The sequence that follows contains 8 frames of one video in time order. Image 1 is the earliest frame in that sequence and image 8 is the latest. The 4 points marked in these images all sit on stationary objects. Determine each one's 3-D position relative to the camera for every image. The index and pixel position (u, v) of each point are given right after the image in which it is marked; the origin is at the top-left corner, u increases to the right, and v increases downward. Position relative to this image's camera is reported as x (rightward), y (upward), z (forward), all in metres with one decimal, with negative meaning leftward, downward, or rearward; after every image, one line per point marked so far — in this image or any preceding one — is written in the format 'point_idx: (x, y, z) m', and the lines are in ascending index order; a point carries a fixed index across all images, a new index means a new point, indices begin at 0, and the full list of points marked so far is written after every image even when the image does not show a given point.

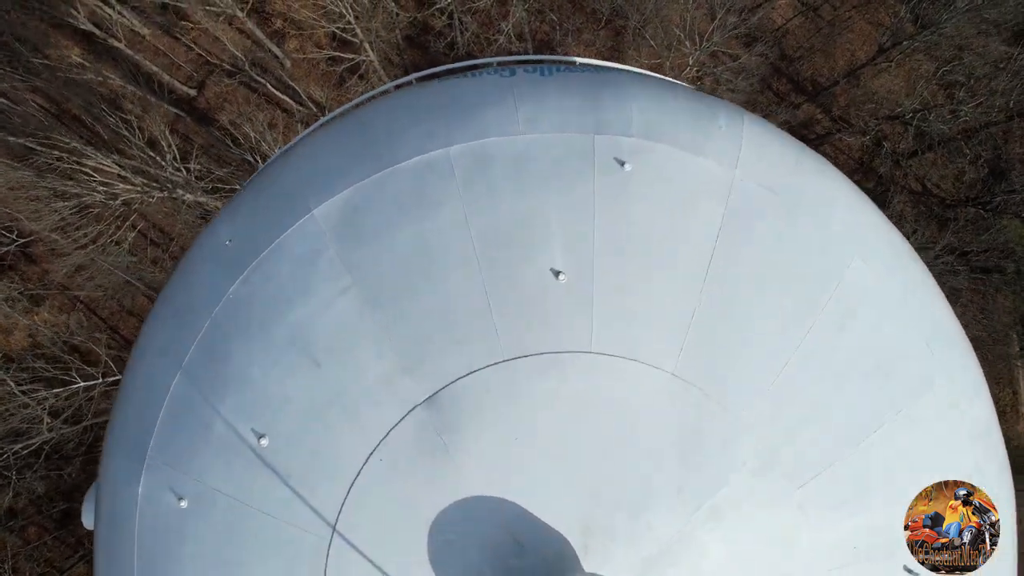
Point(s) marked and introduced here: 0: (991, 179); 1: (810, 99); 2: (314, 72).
0: (+14.2, +3.2, +14.1) m
1: (+9.3, +5.9, +14.5) m
2: (-5.9, +6.5, +14.2) m
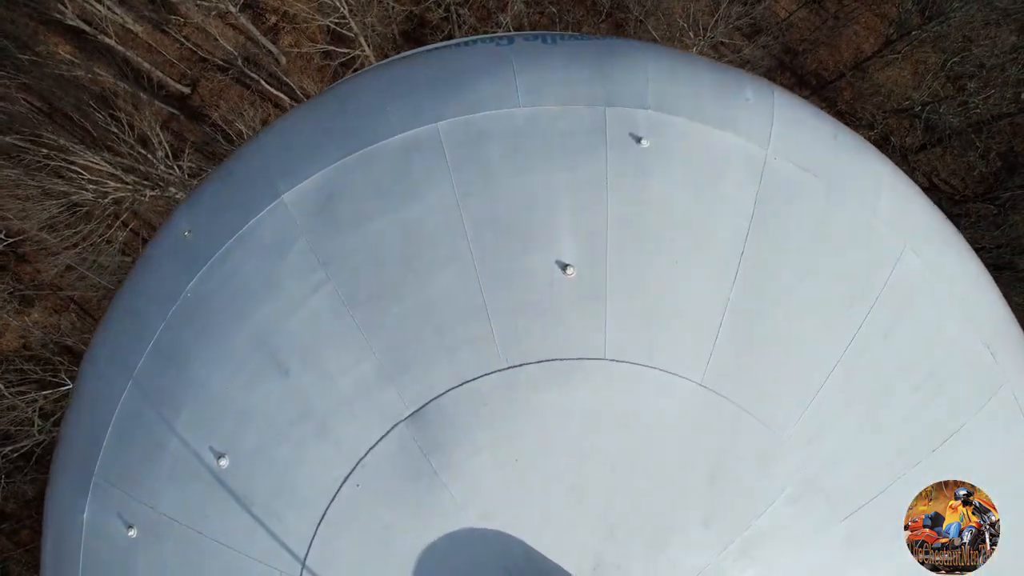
0: (+14.1, +3.3, +13.9) m
1: (+9.3, +6.0, +14.3) m
2: (-5.9, +6.5, +13.9) m
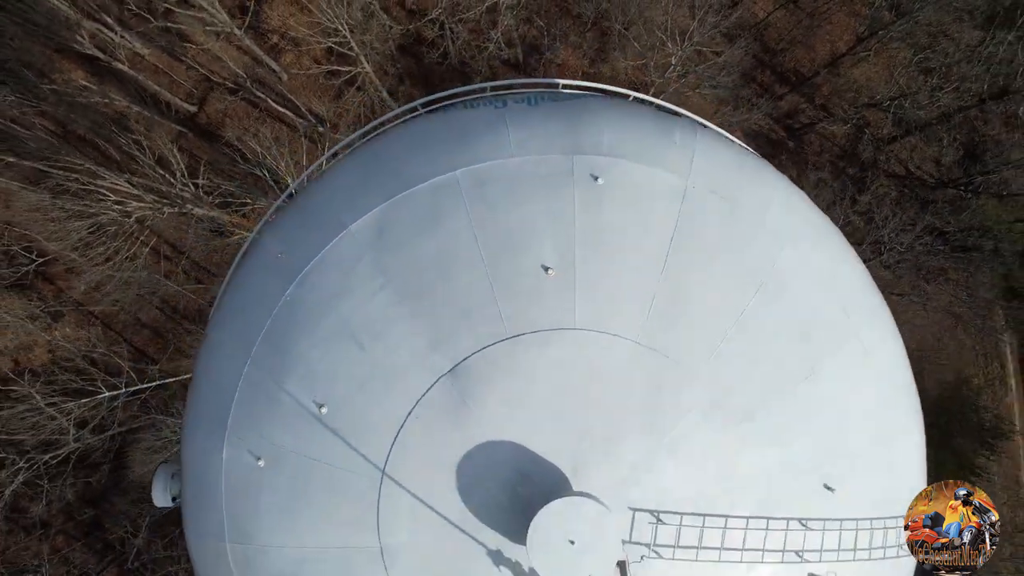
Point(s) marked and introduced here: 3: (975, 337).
0: (+14.0, +3.9, +14.6) m
1: (+9.1, +6.4, +15.0) m
2: (-6.2, +6.3, +14.6) m
3: (+14.1, -1.5, +14.3) m
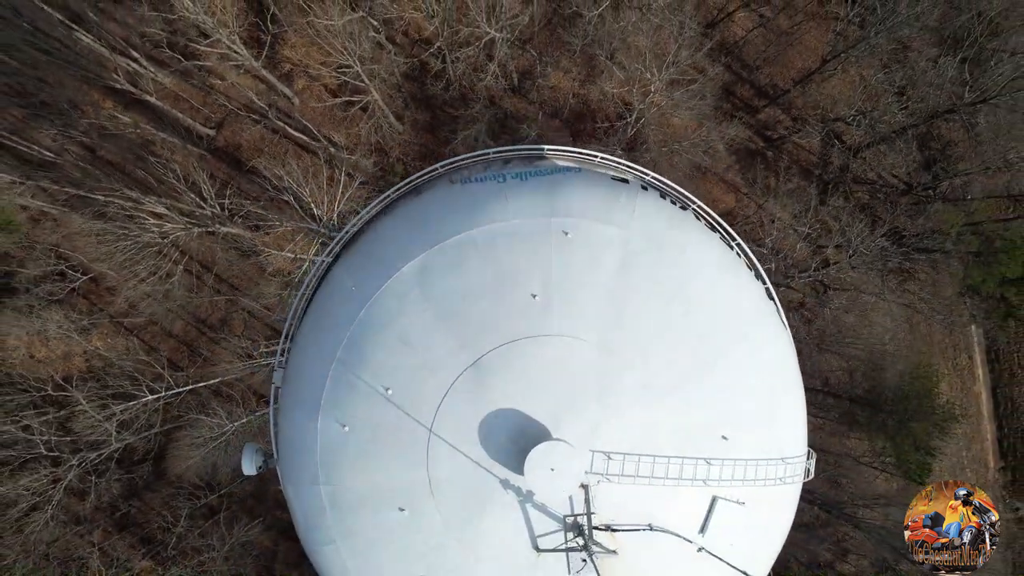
0: (+13.9, +4.0, +15.8) m
1: (+8.9, +6.4, +16.2) m
2: (-6.3, +6.0, +15.9) m
3: (+14.1, -1.4, +15.5) m
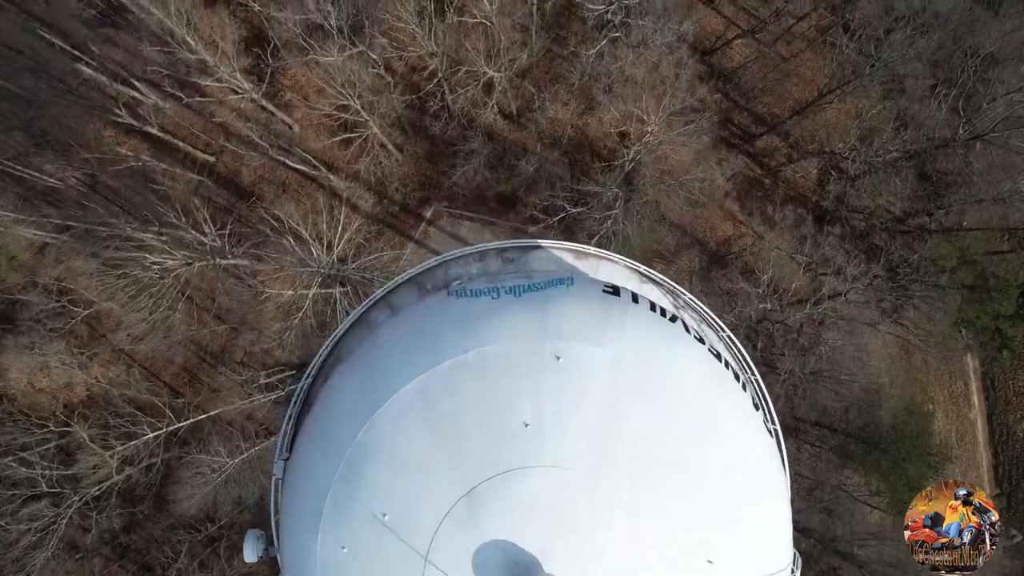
0: (+13.9, +3.0, +15.9) m
1: (+8.9, +5.4, +16.3) m
2: (-6.3, +5.1, +16.0) m
3: (+14.1, -2.4, +15.6) m
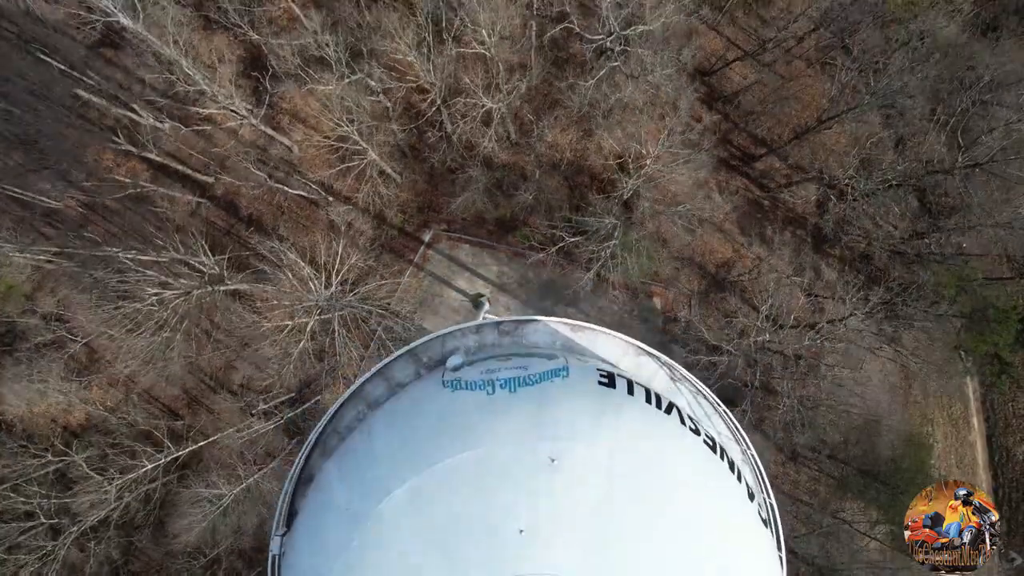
0: (+13.9, +2.2, +15.9) m
1: (+8.9, +4.6, +16.3) m
2: (-6.4, +4.2, +16.0) m
3: (+14.0, -3.2, +15.6) m
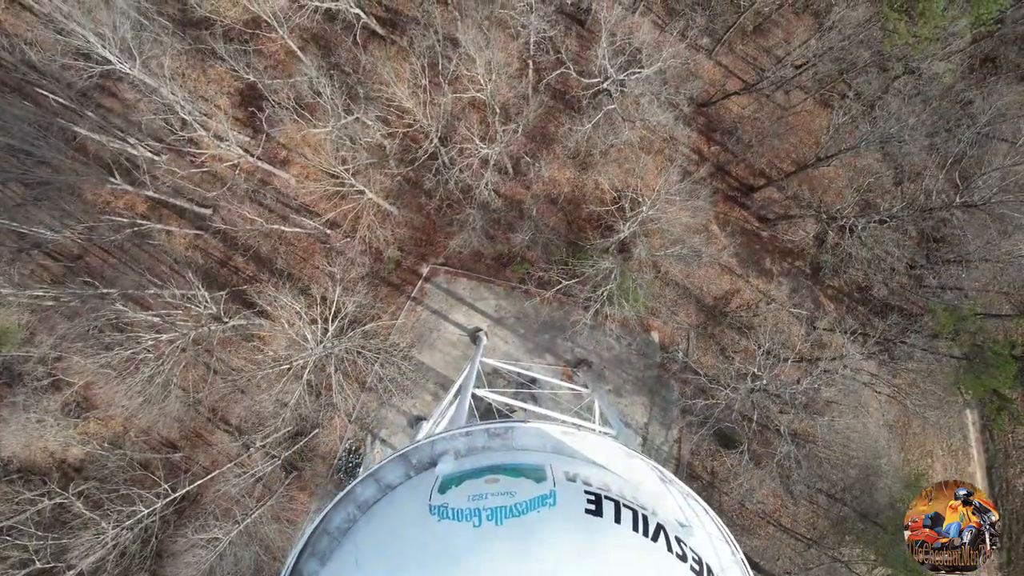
0: (+13.8, +1.0, +15.9) m
1: (+8.8, +3.4, +16.3) m
2: (-6.5, +3.1, +16.0) m
3: (+13.9, -4.4, +15.6) m
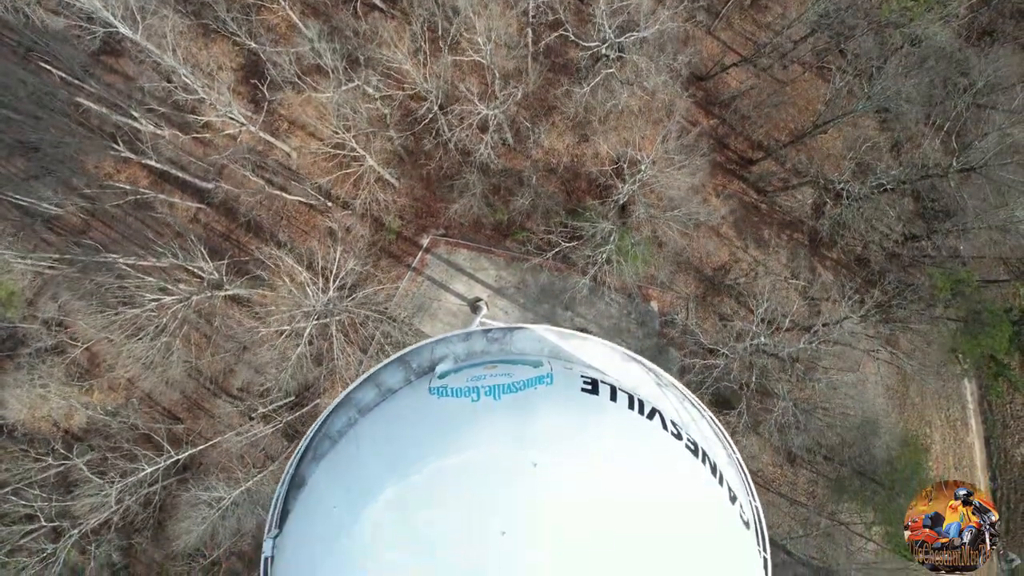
0: (+13.8, +2.1, +15.9) m
1: (+8.8, +4.5, +16.4) m
2: (-6.5, +4.1, +16.1) m
3: (+13.9, -3.3, +15.7) m
